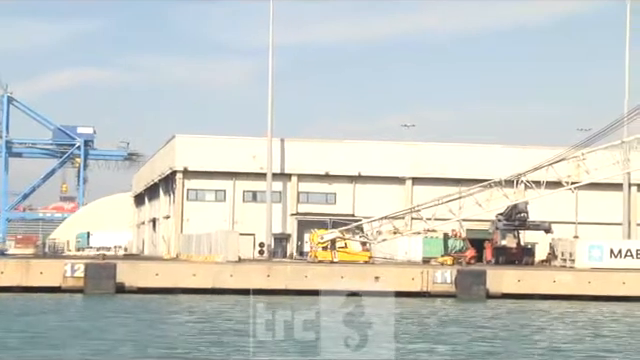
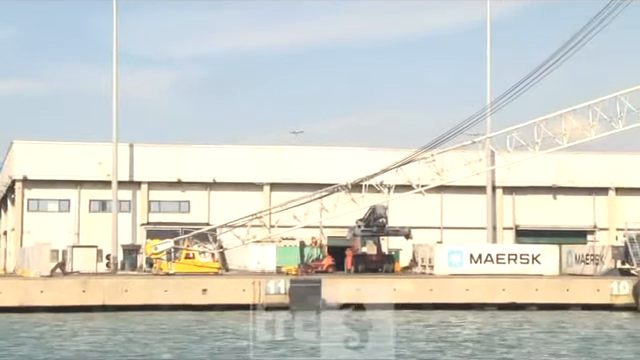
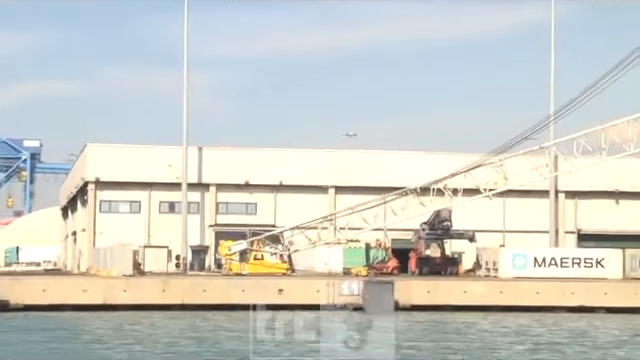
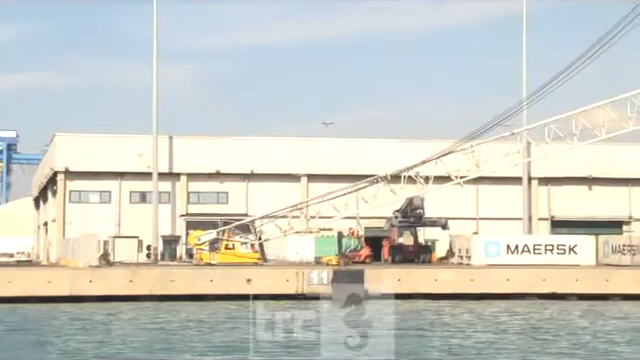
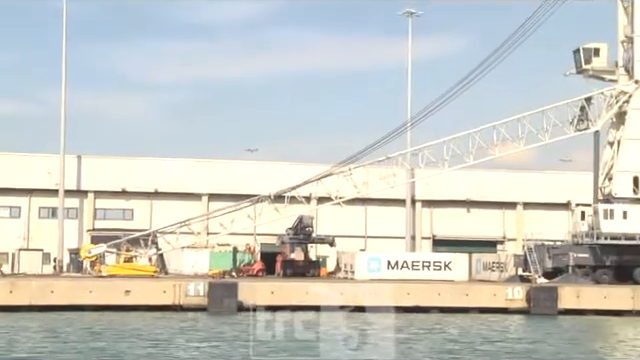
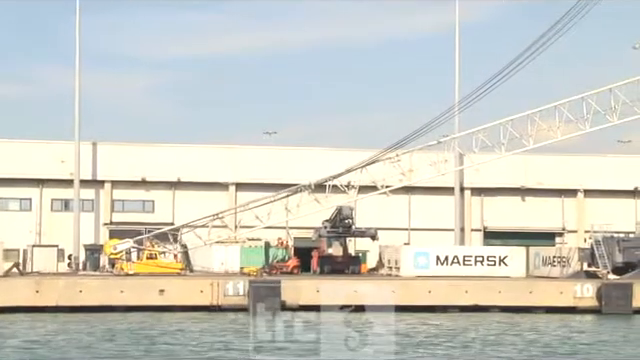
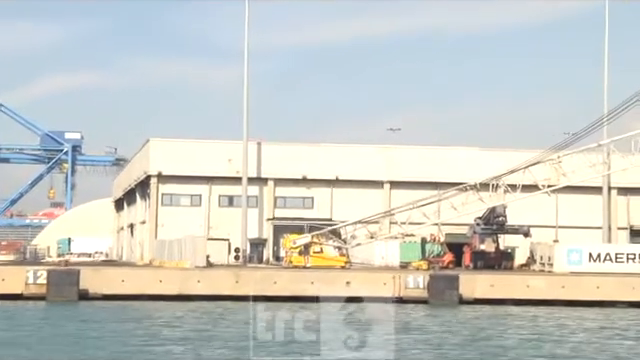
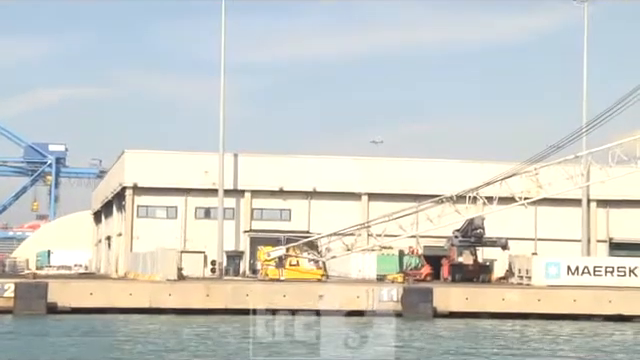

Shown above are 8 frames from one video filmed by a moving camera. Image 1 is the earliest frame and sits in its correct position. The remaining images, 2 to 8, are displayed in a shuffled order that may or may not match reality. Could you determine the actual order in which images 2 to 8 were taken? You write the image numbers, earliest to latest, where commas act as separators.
7, 8, 3, 4, 2, 6, 5
